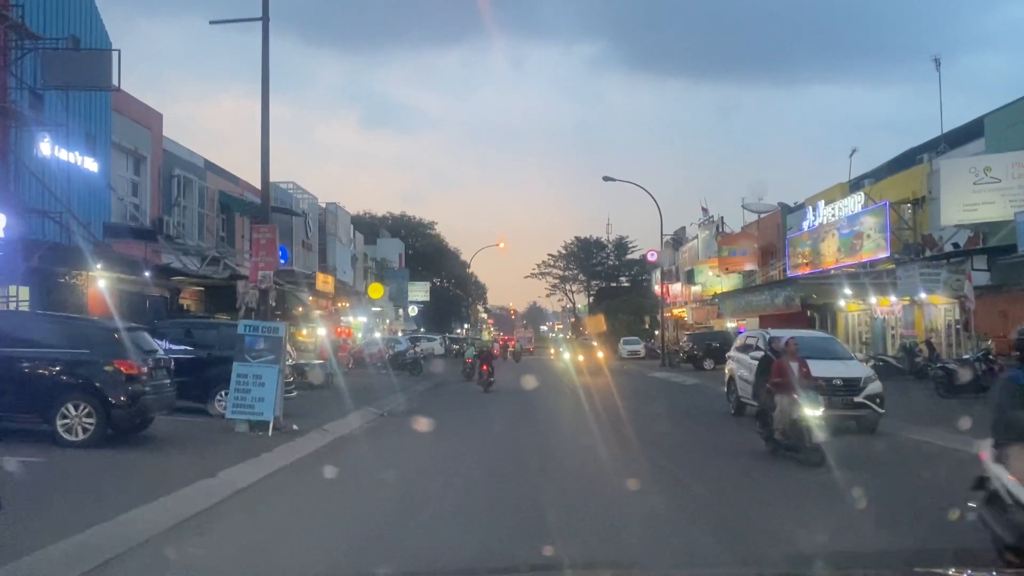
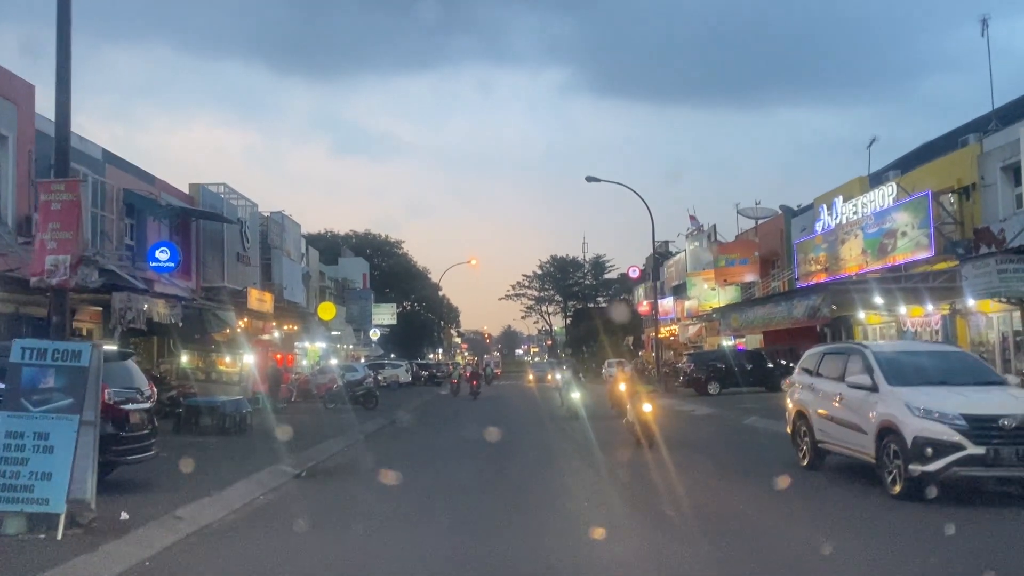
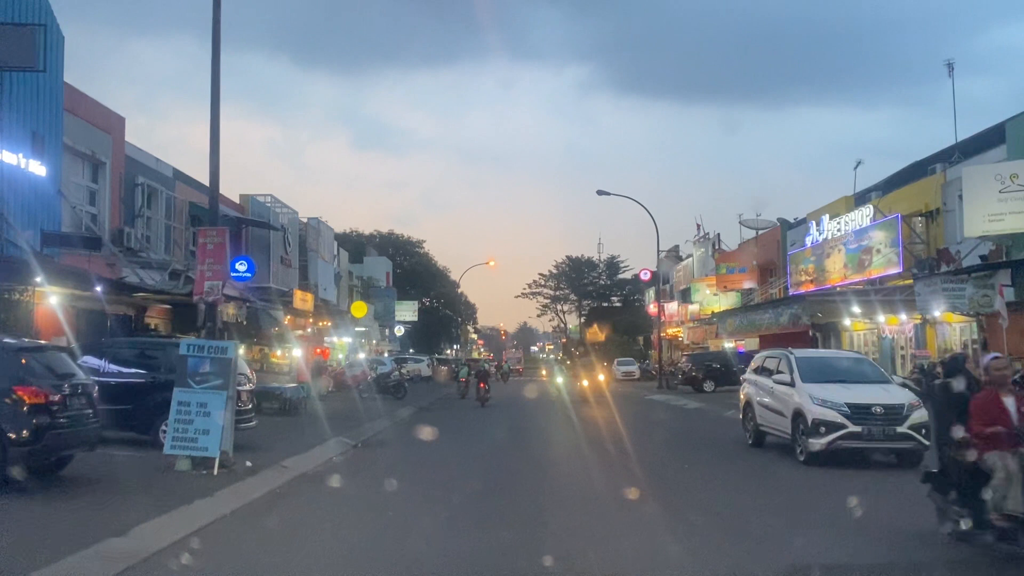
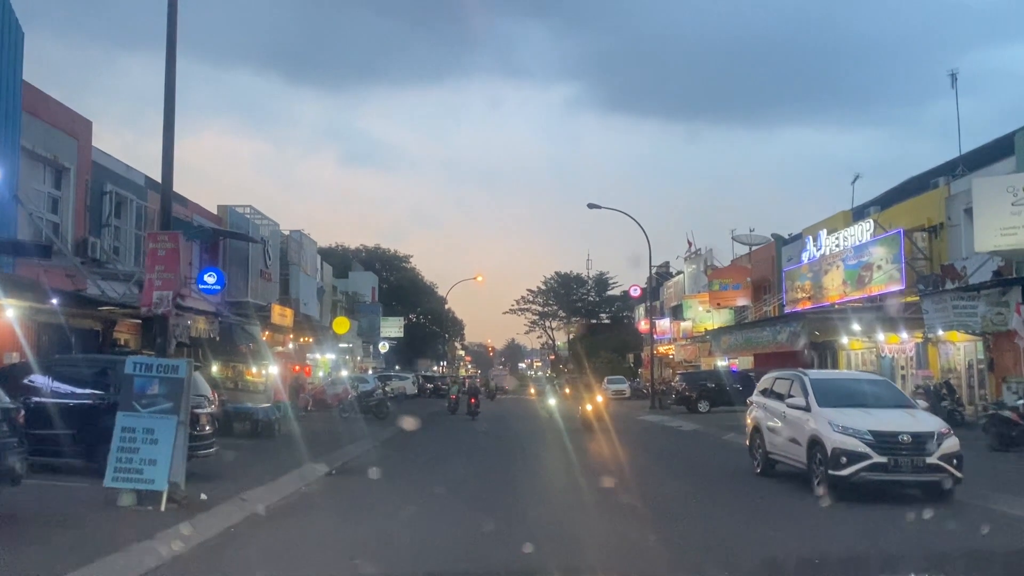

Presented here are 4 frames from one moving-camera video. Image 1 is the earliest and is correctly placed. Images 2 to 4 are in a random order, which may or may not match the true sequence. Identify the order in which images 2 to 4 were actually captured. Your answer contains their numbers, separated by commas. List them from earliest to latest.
3, 4, 2
